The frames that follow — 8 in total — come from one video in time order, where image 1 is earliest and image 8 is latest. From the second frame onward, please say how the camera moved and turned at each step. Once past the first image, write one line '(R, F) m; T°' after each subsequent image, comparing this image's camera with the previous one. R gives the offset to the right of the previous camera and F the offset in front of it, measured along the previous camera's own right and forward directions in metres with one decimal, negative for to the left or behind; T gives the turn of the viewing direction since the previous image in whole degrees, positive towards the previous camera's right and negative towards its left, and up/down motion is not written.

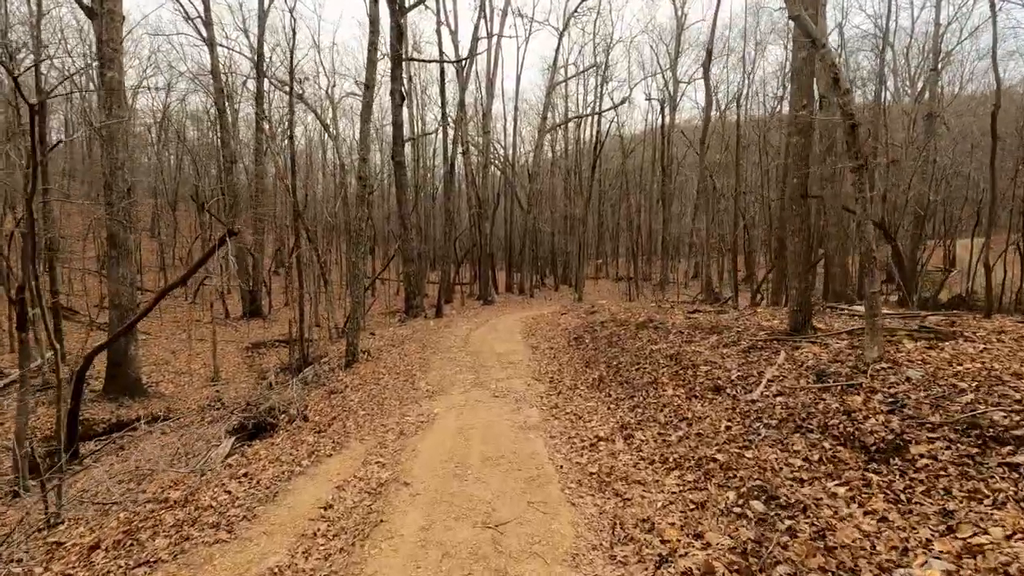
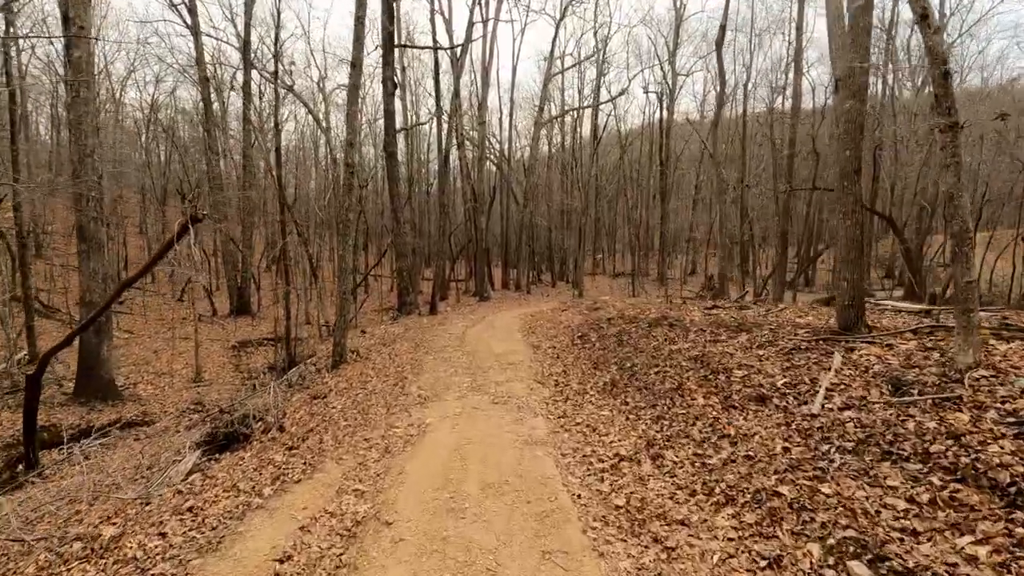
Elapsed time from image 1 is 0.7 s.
(-0.1, +1.0) m; 0°
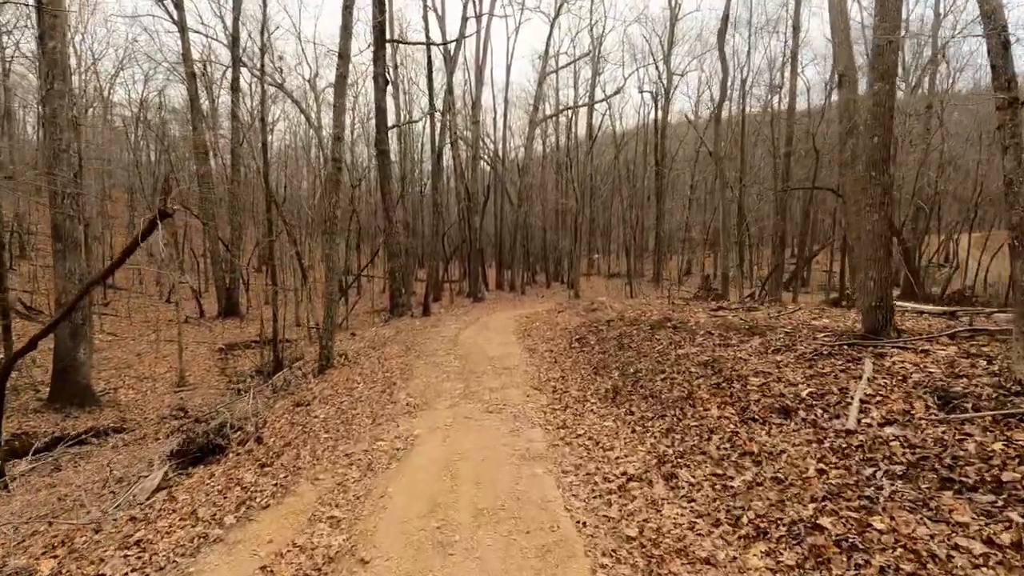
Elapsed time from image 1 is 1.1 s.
(0.0, +0.5) m; +1°
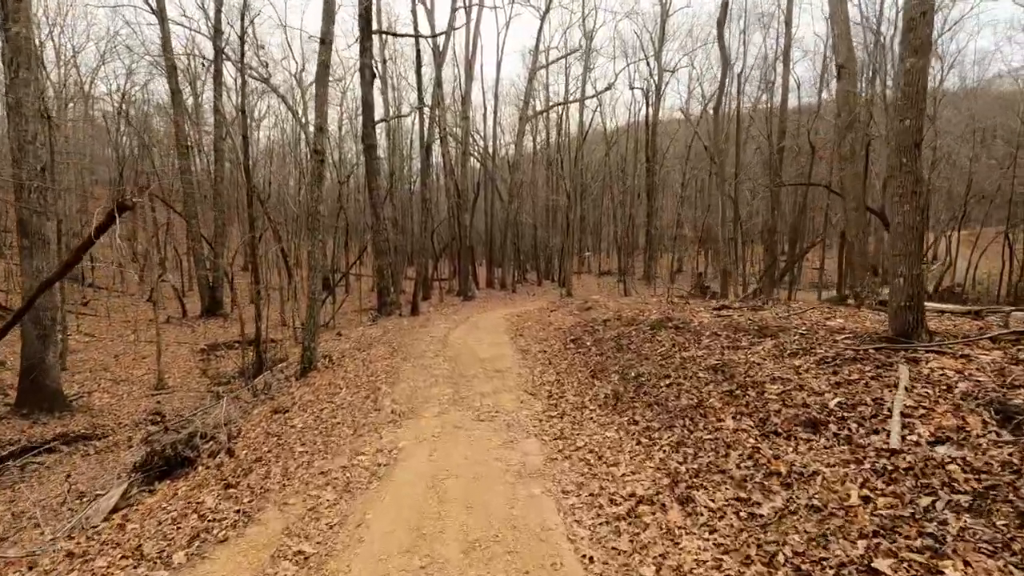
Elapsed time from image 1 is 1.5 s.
(0.0, +0.5) m; +1°
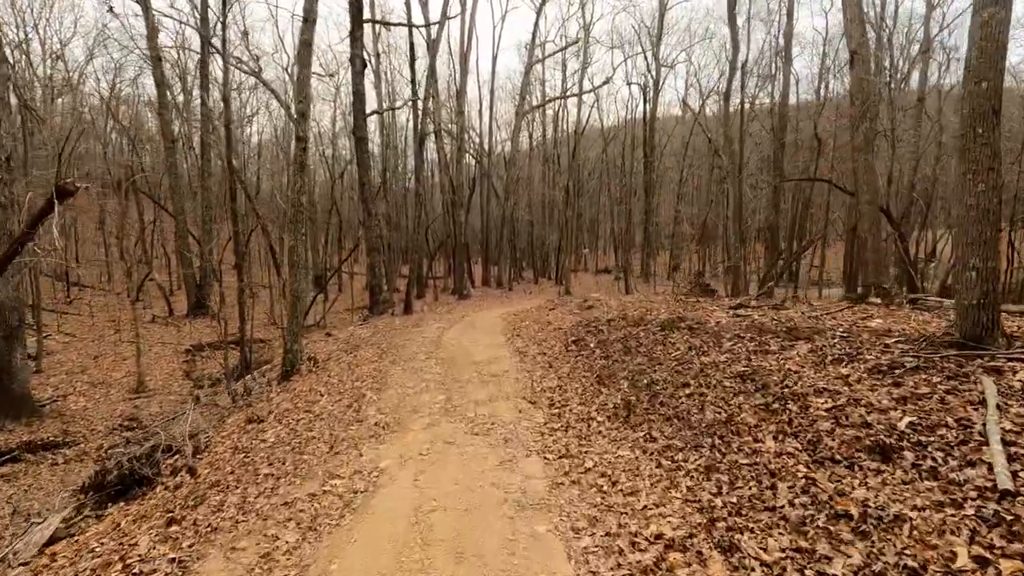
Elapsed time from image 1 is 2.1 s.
(0.0, +0.8) m; 0°
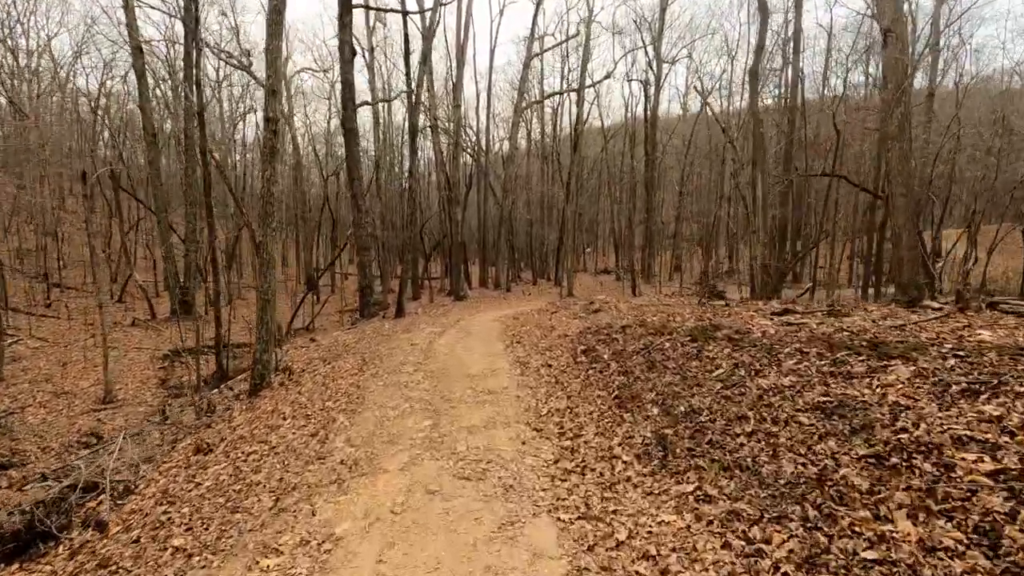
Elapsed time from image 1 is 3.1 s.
(0.0, +1.3) m; 0°
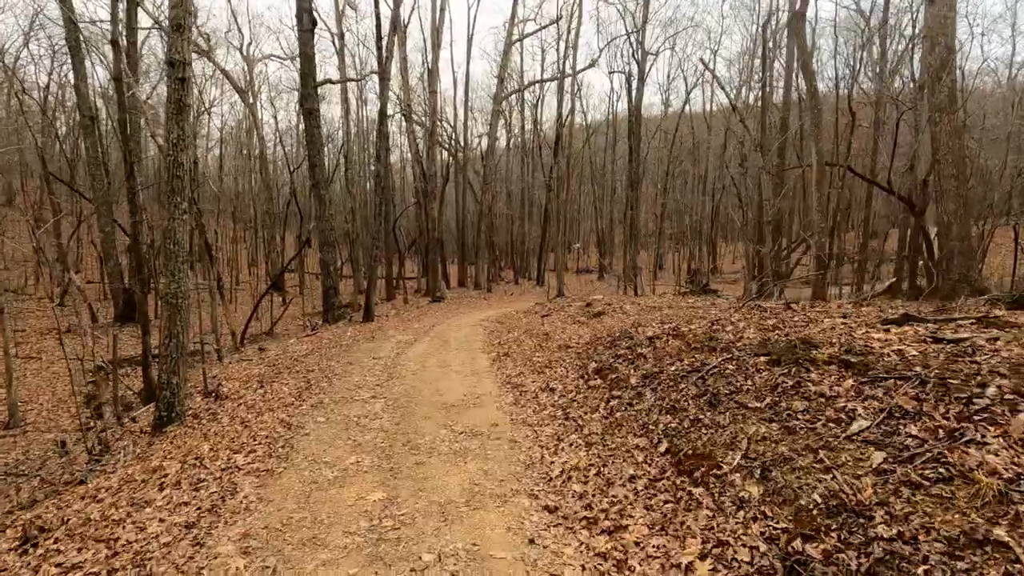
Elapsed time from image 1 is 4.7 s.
(-0.1, +2.2) m; +2°
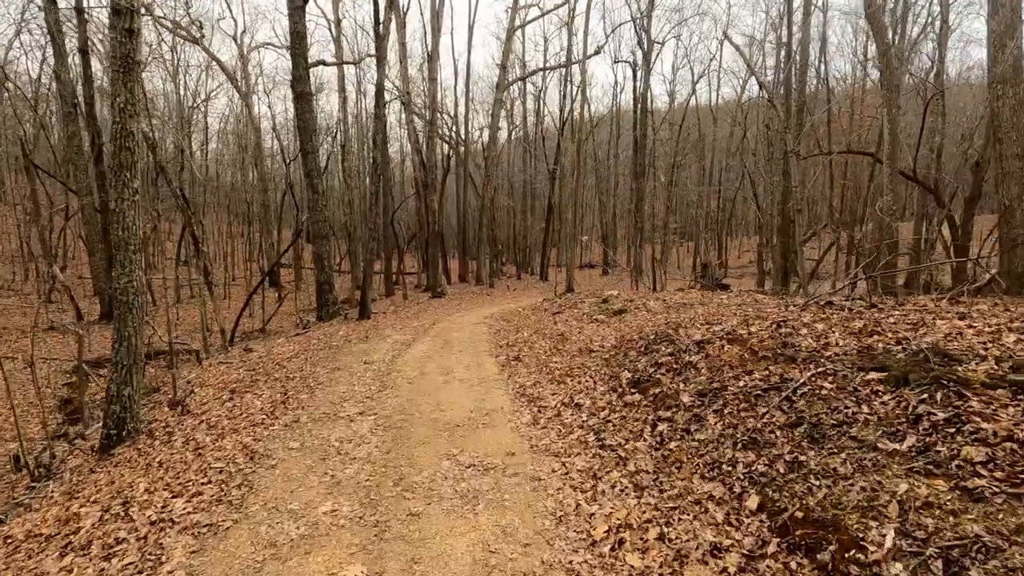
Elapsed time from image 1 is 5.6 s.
(-0.2, +1.2) m; 0°
